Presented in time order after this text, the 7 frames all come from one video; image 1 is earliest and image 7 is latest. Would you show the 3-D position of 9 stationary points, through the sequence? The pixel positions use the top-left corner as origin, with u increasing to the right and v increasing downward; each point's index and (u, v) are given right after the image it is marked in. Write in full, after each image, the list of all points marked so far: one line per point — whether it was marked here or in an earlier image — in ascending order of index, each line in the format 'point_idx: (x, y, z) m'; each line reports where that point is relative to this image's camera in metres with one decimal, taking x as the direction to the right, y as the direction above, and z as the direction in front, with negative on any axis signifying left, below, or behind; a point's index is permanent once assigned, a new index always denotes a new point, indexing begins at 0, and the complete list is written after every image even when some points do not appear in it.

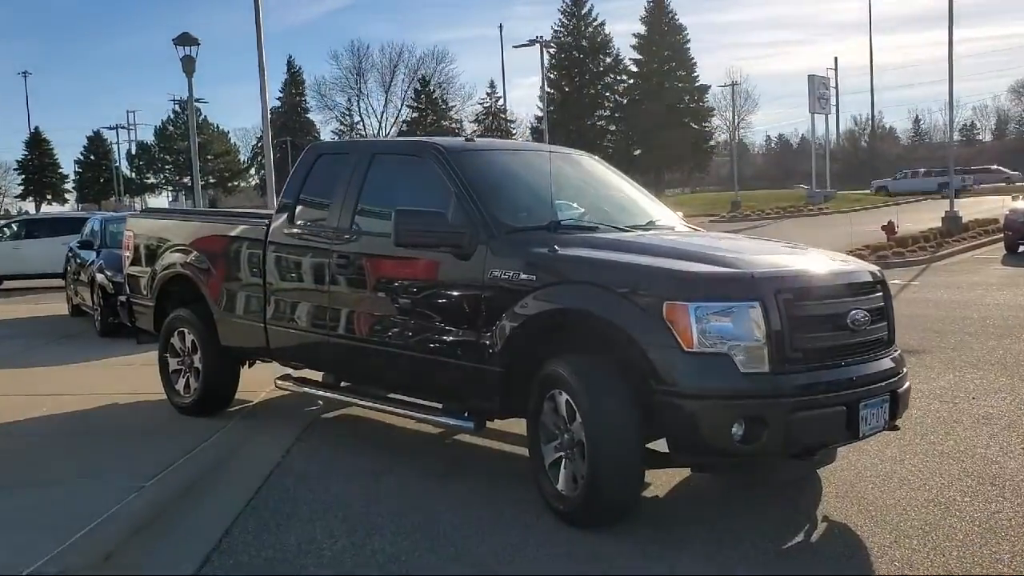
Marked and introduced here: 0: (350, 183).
0: (-1.1, +0.7, +6.2) m
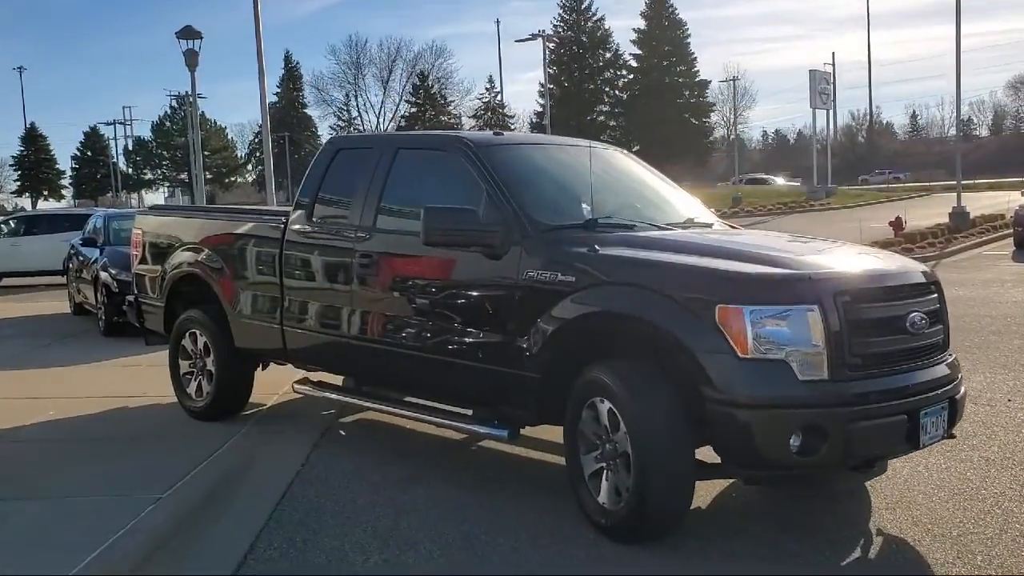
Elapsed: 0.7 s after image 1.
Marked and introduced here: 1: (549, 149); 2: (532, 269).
0: (-0.9, +0.7, +6.0) m
1: (+0.2, +0.9, +5.9) m
2: (+0.1, +0.1, +4.9) m
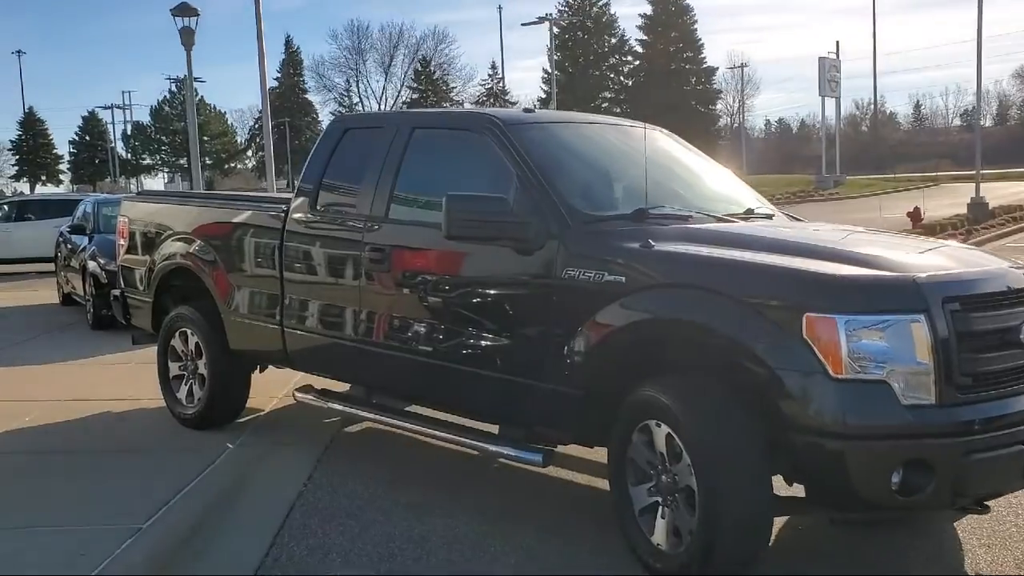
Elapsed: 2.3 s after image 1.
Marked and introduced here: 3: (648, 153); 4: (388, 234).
0: (-0.7, +0.7, +5.3) m
1: (+0.4, +0.9, +5.2) m
2: (+0.3, +0.1, +4.2) m
3: (+0.7, +0.7, +5.2) m
4: (-0.7, +0.3, +5.1) m
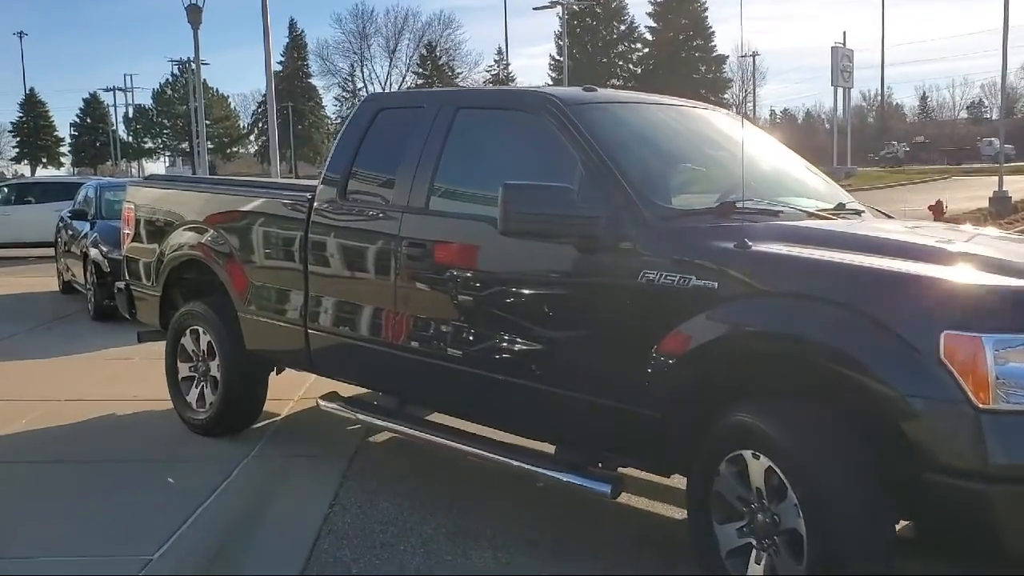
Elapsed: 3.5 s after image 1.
0: (-0.5, +0.7, +4.7) m
1: (+0.7, +0.9, +4.6) m
2: (+0.5, +0.1, +3.6) m
3: (+1.0, +0.7, +4.7) m
4: (-0.4, +0.3, +4.5) m
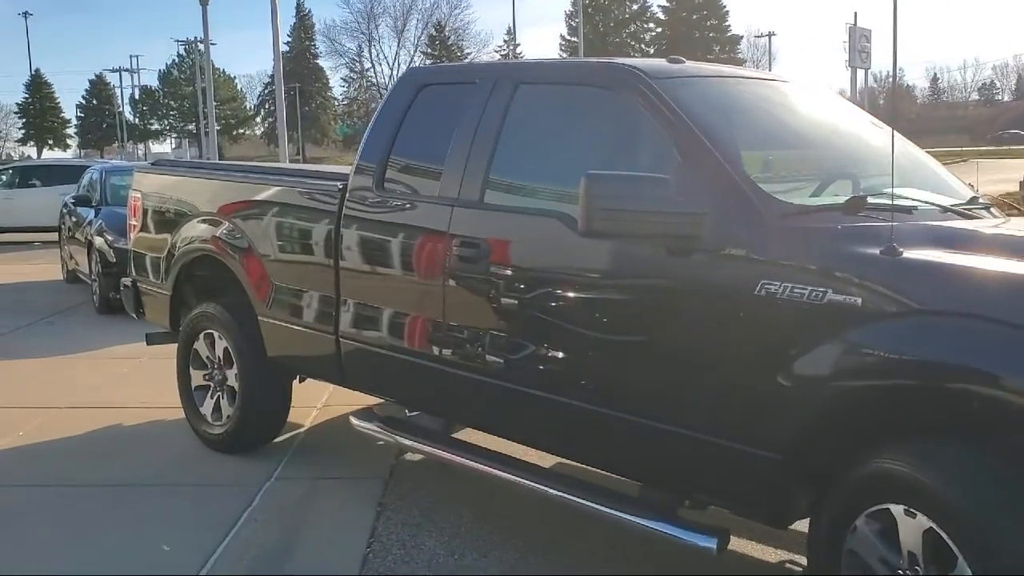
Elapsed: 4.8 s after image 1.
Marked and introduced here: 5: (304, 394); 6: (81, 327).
0: (-0.2, +0.7, +4.1) m
1: (+0.9, +0.8, +4.0) m
2: (+0.8, 0.0, +3.0) m
3: (+1.3, +0.7, +4.0) m
4: (-0.1, +0.3, +3.9) m
5: (-1.4, -0.7, +6.3) m
6: (-4.0, -0.4, +8.9) m
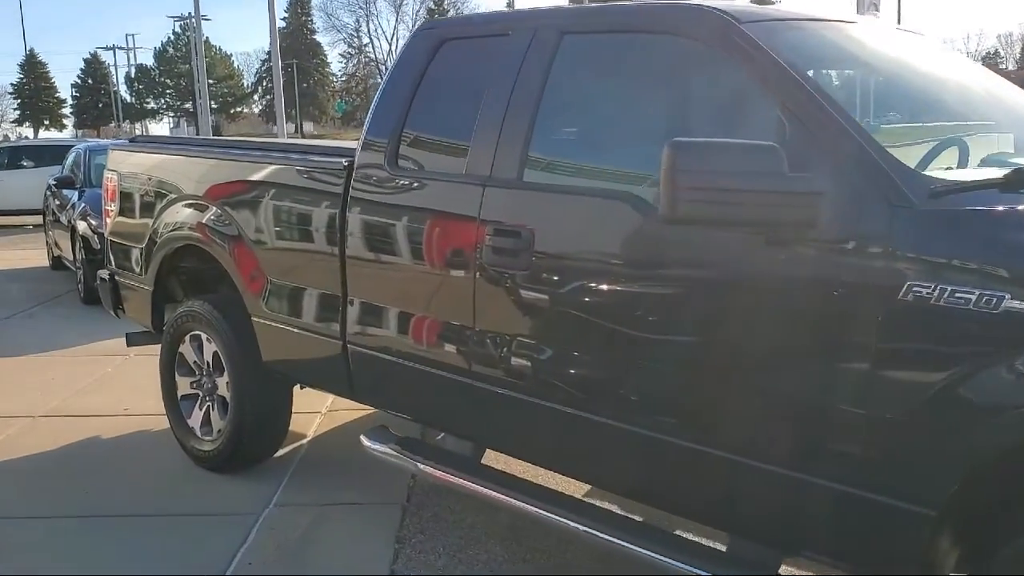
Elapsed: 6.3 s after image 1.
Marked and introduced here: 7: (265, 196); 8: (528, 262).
0: (0.0, +0.7, +3.4) m
1: (+1.1, +0.9, +3.3) m
2: (+0.9, 0.0, +2.3) m
3: (+1.4, +0.7, +3.3) m
4: (0.0, +0.3, +3.2) m
5: (-1.2, -0.6, +5.7) m
6: (-3.8, -0.3, +8.2) m
7: (-1.0, +0.4, +4.2) m
8: (0.0, +0.1, +3.1) m
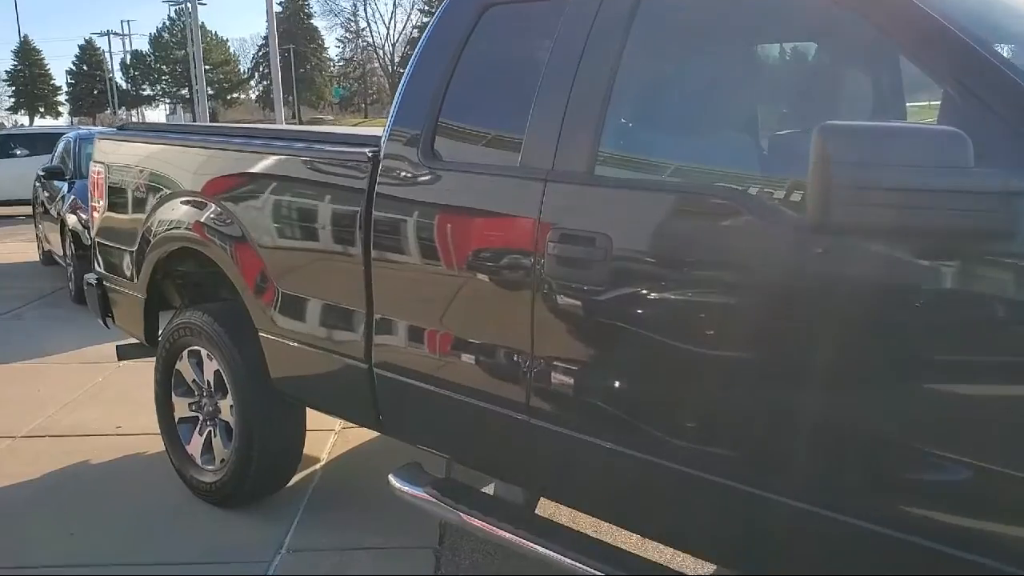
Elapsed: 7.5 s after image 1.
0: (+0.2, +0.6, +2.8) m
1: (+1.3, +0.8, +2.7) m
2: (+1.1, 0.0, +1.7) m
3: (+1.6, +0.7, +2.7) m
4: (+0.2, +0.2, +2.6) m
5: (-1.0, -0.6, +5.1) m
6: (-3.6, -0.3, +7.6) m
7: (-0.9, +0.4, +3.7) m
8: (+0.2, 0.0, +2.6) m
